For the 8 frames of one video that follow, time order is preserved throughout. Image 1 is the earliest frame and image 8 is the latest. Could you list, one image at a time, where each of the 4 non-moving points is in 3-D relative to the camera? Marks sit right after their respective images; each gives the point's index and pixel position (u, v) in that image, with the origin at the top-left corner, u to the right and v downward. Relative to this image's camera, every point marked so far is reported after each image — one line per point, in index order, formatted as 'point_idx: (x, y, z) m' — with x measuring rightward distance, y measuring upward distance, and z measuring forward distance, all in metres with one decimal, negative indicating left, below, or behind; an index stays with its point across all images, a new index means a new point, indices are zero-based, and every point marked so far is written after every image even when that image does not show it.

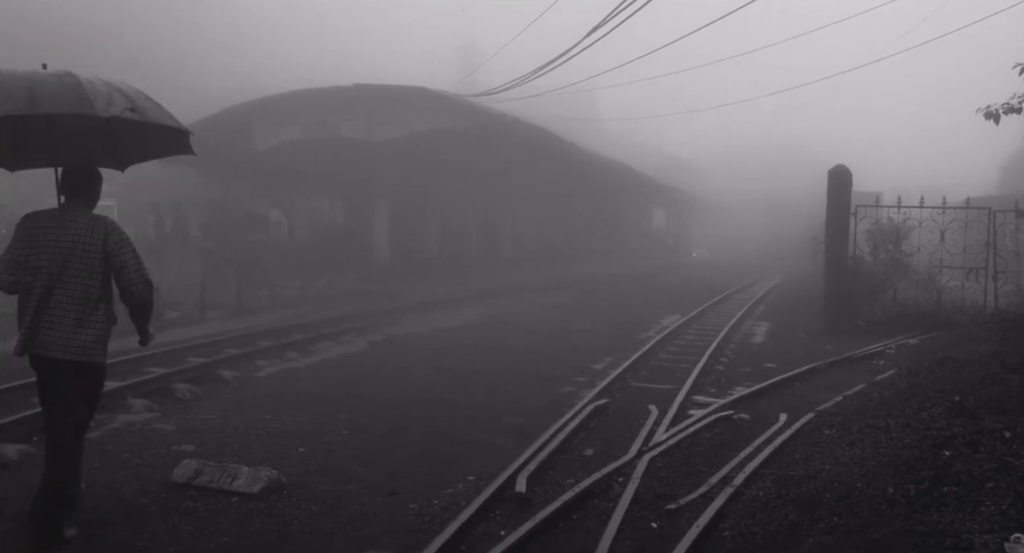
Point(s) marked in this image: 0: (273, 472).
0: (-1.8, -1.5, +5.6) m
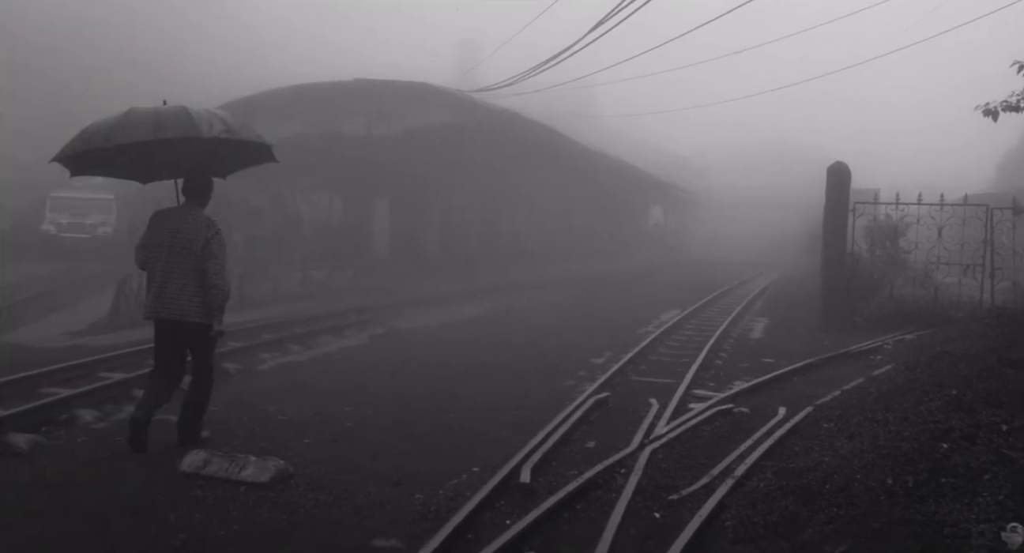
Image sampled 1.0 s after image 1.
0: (-1.7, -1.4, +5.6) m
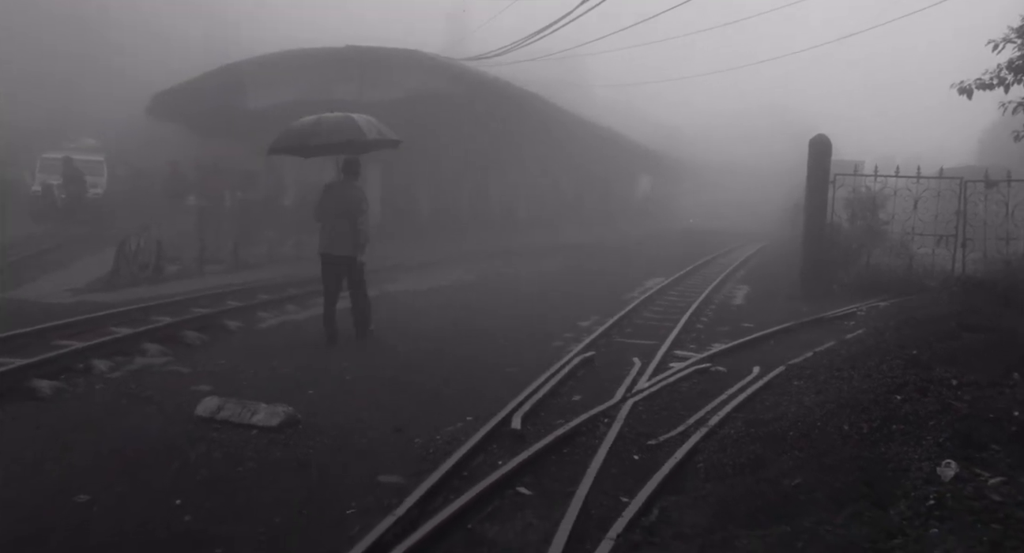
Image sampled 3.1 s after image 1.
0: (-1.8, -1.1, +6.0) m
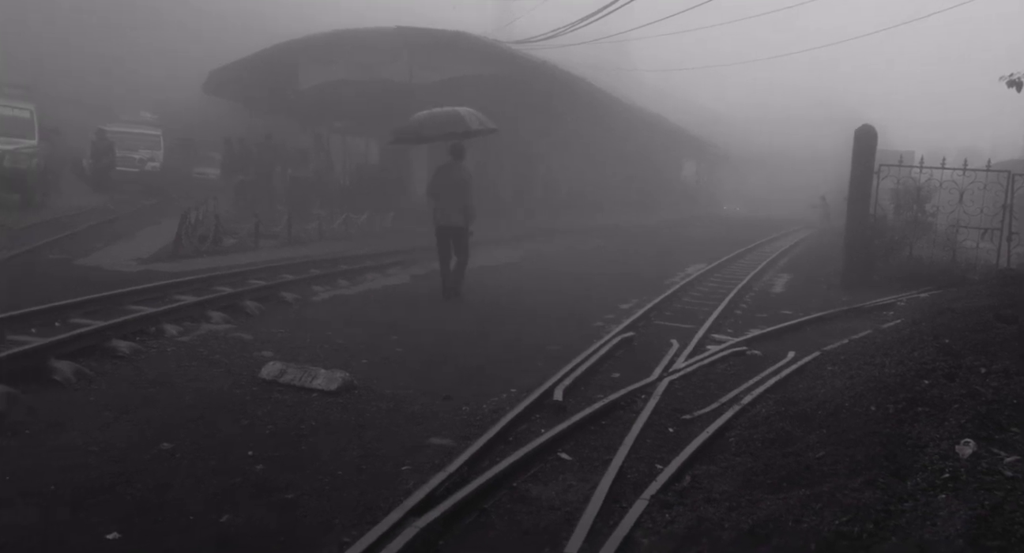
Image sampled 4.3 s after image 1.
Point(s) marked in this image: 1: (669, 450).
0: (-1.4, -0.9, +6.5) m
1: (+1.1, -1.2, +5.0) m
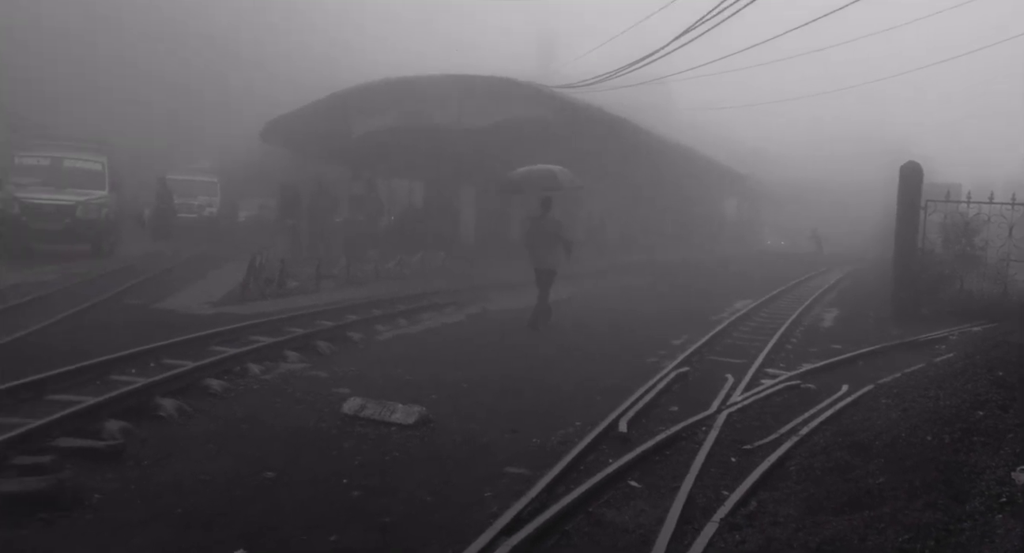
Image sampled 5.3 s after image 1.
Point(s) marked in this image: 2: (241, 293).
0: (-0.8, -1.2, +6.9) m
1: (+1.6, -1.5, +5.4) m
2: (-4.9, -0.3, +13.7) m
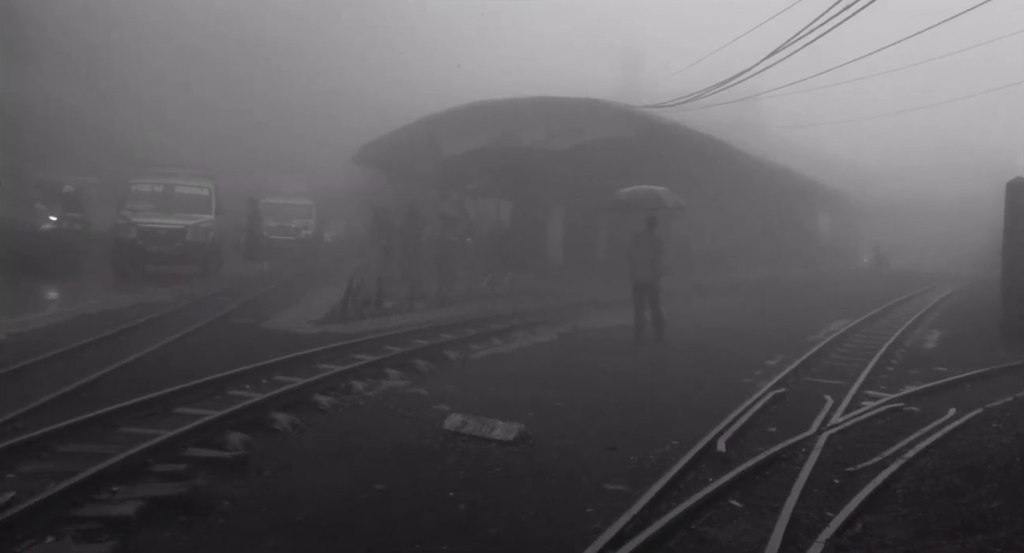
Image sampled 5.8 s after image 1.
0: (+0.1, -1.4, +7.2) m
1: (+2.3, -1.6, +5.3) m
2: (-3.3, -0.7, +14.3) m
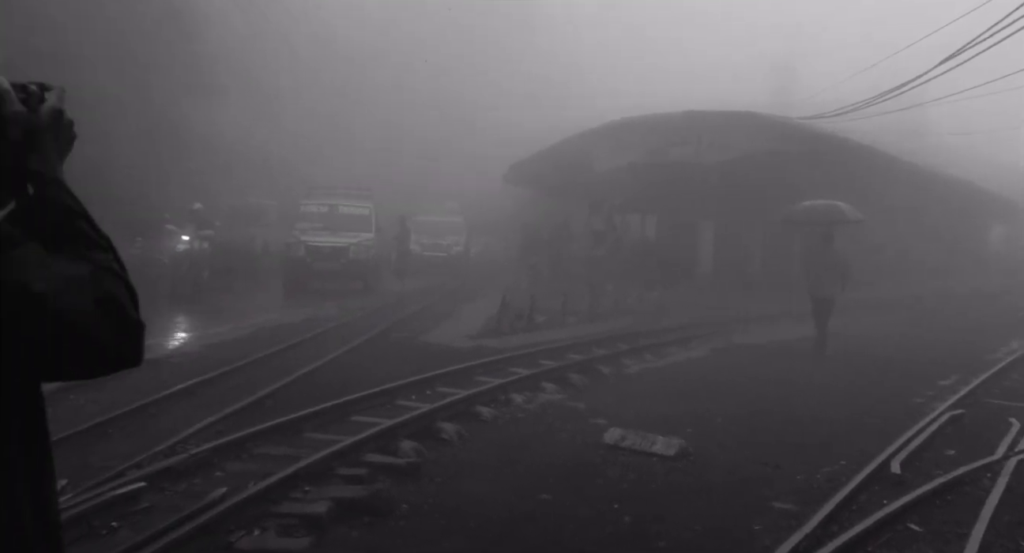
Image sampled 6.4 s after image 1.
0: (+1.6, -1.6, +7.3) m
1: (+3.5, -1.7, +5.0) m
2: (-0.4, -1.0, +14.9) m
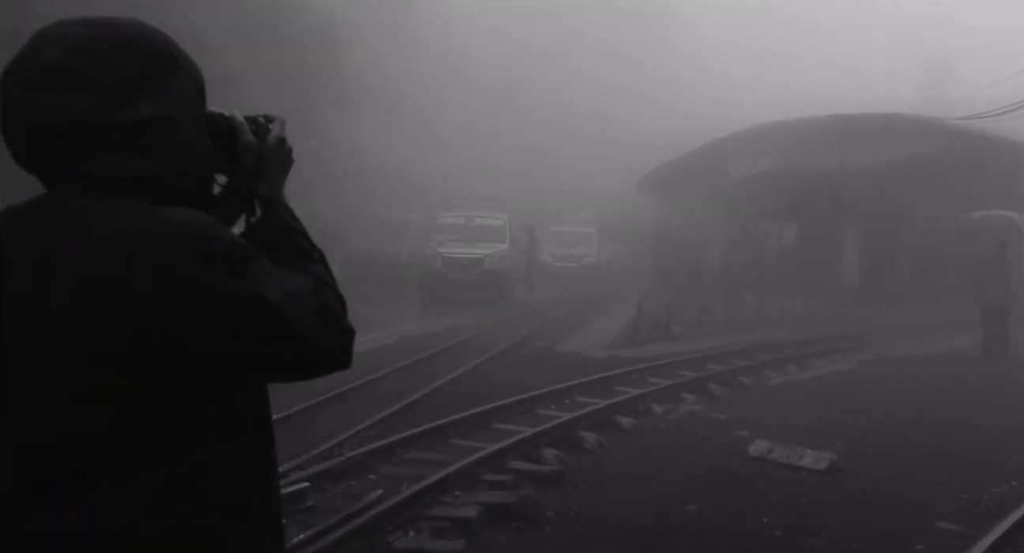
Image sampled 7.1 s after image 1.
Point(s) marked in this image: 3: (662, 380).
0: (+3.0, -1.7, +7.1) m
1: (+4.5, -1.8, +4.6) m
2: (+2.3, -1.2, +14.9) m
3: (+2.2, -1.5, +11.0) m
